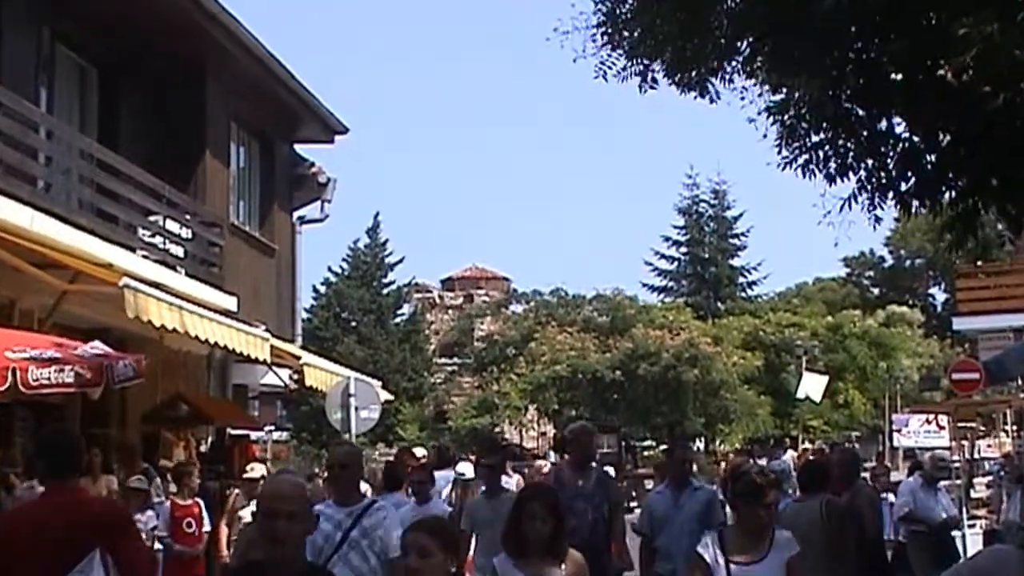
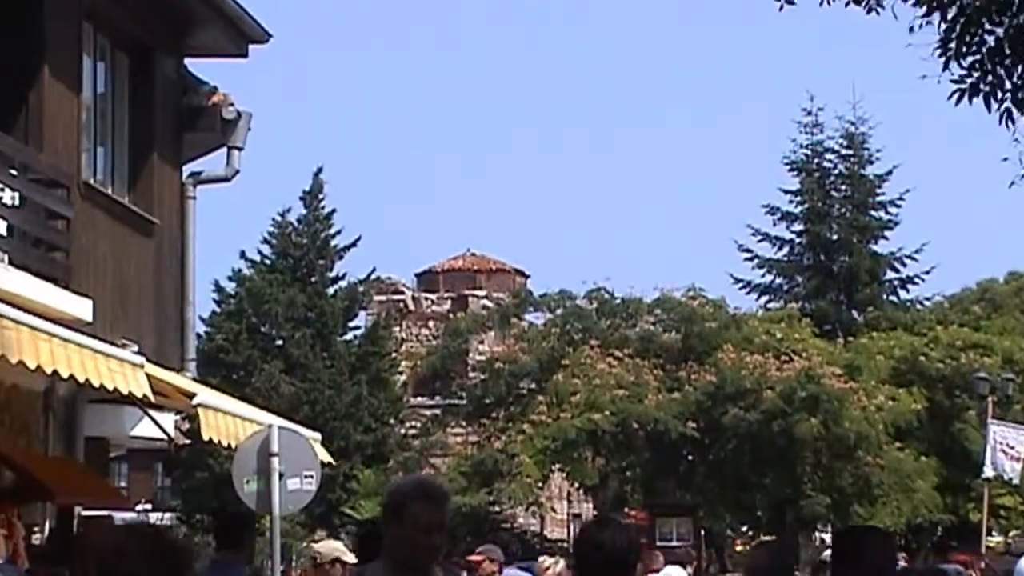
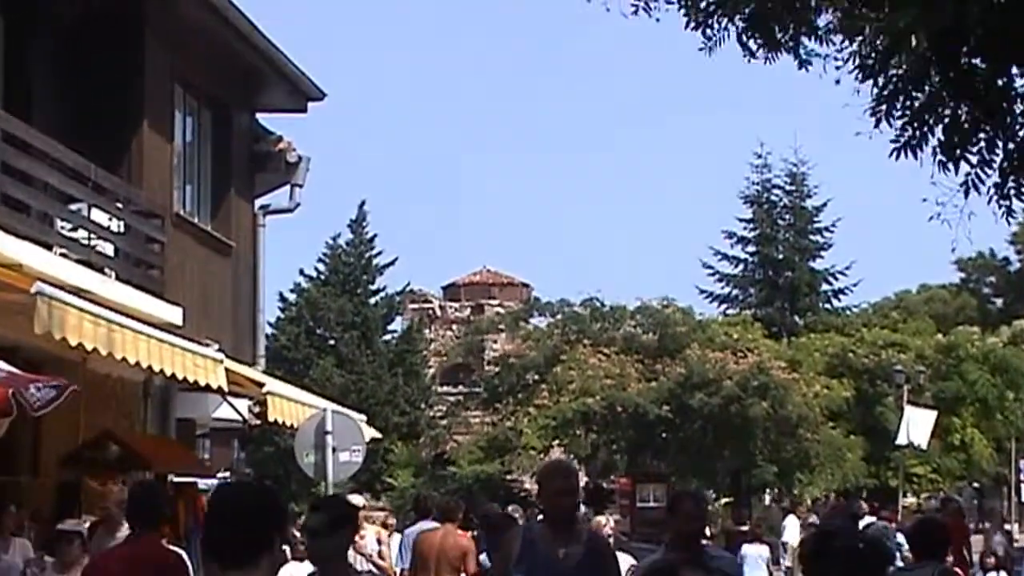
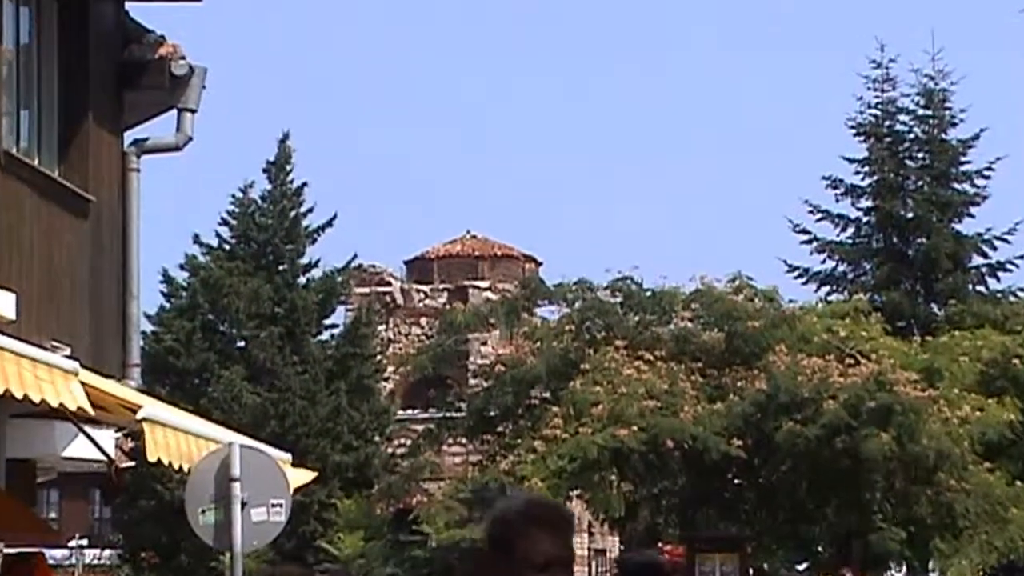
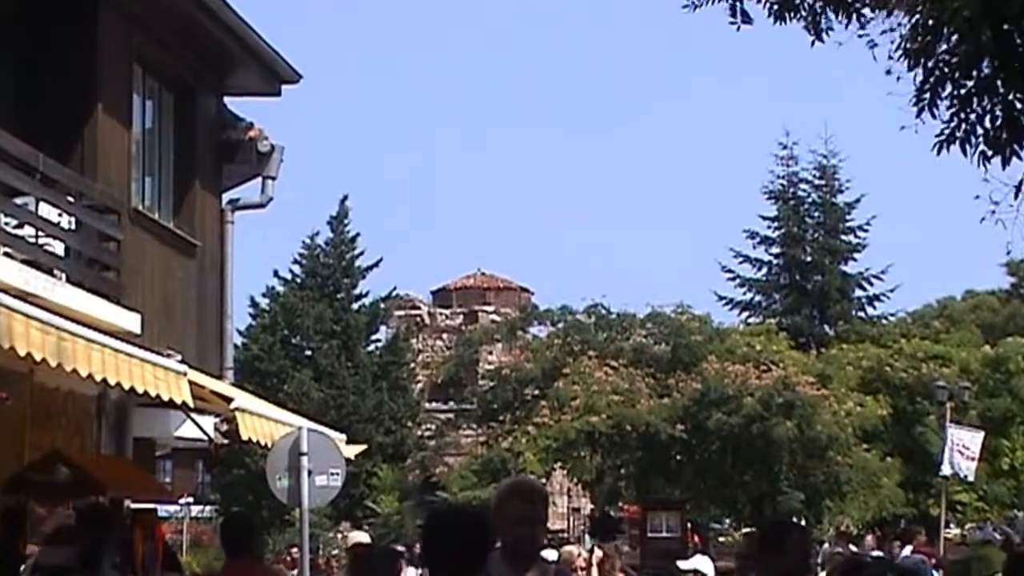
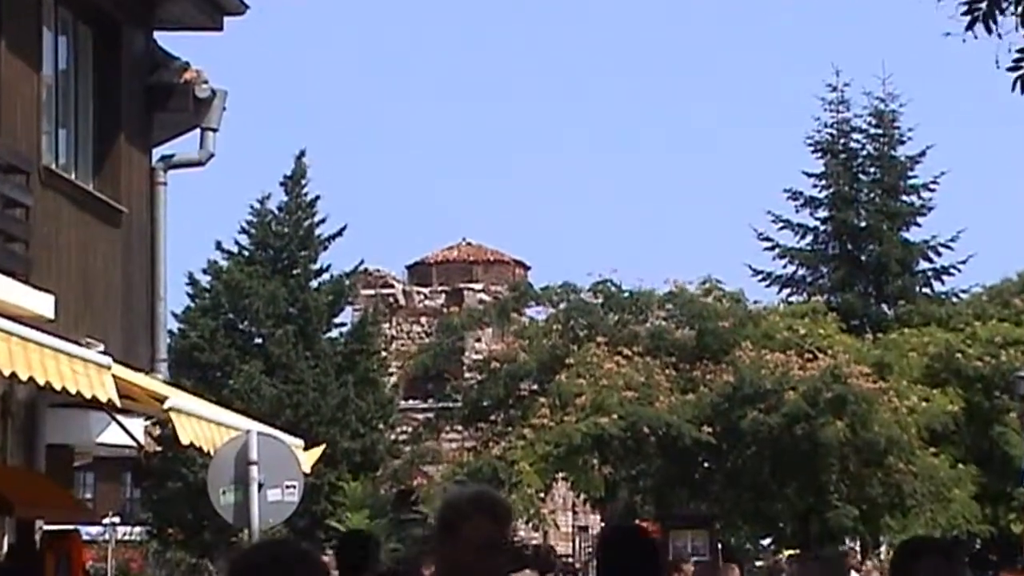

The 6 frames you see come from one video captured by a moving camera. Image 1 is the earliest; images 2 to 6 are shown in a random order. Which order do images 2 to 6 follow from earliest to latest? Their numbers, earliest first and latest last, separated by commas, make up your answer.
3, 5, 2, 6, 4
